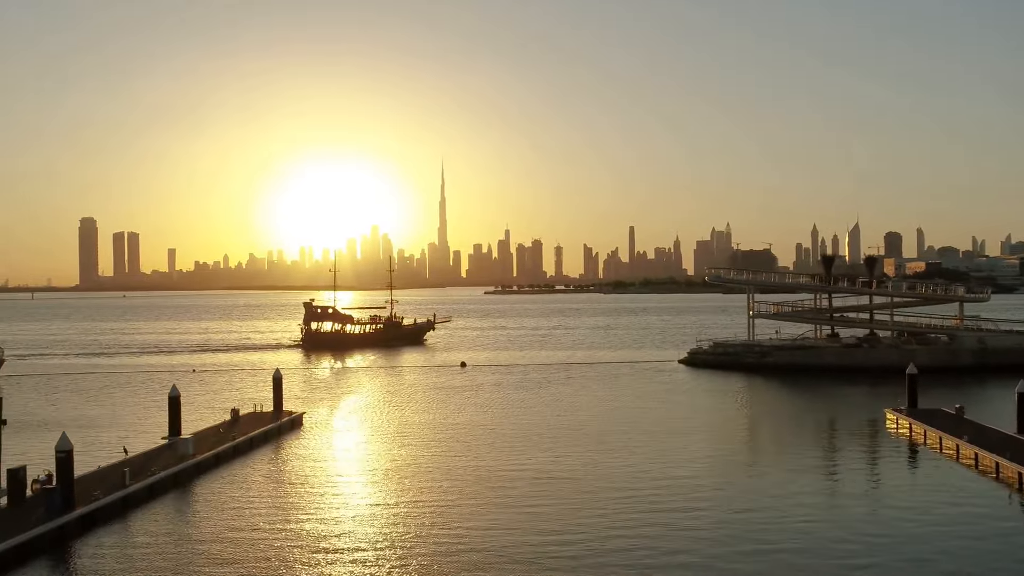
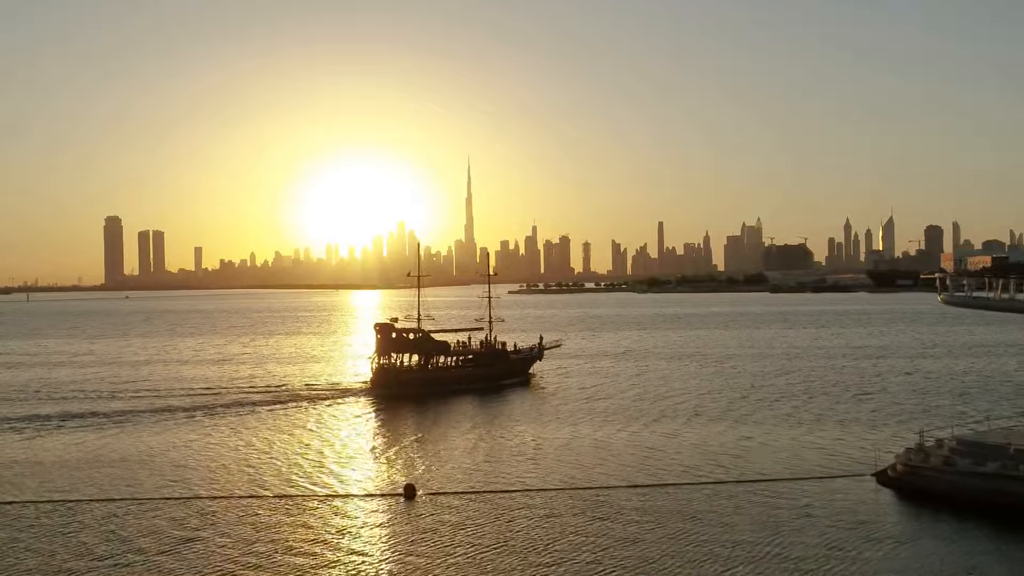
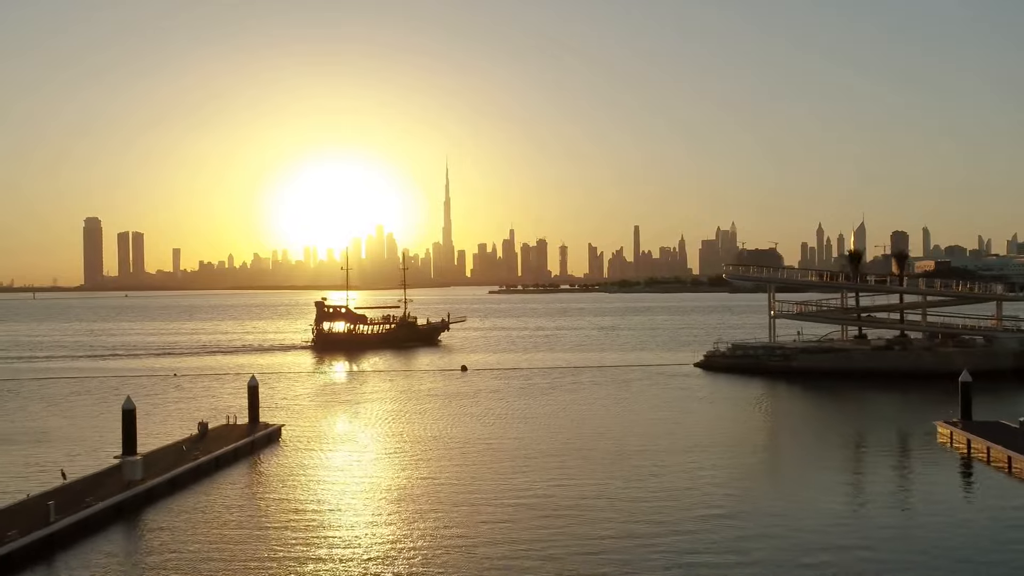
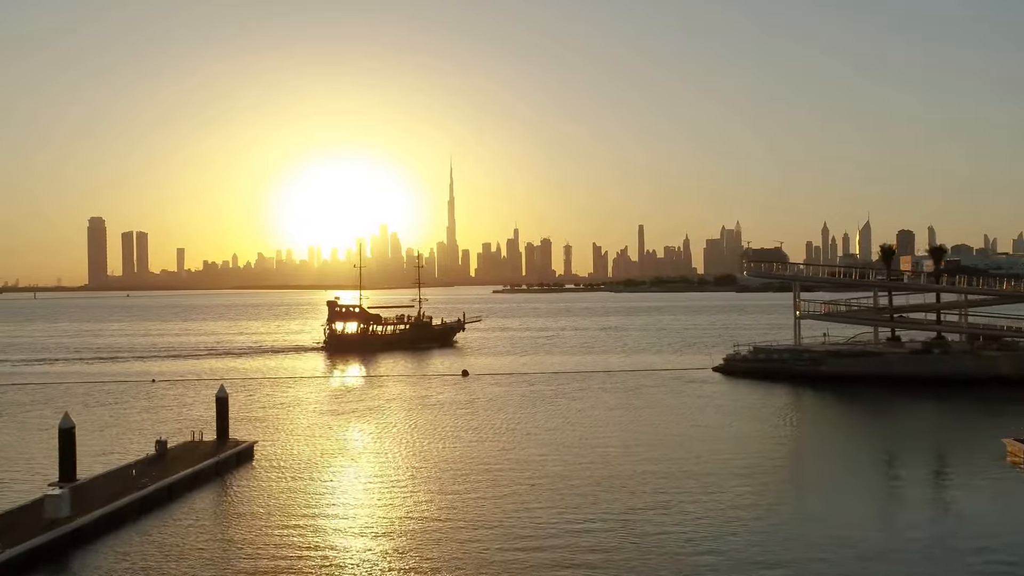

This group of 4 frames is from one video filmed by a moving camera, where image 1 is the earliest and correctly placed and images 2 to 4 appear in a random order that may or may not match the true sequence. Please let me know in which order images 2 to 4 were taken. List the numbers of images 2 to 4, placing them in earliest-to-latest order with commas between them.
3, 4, 2
